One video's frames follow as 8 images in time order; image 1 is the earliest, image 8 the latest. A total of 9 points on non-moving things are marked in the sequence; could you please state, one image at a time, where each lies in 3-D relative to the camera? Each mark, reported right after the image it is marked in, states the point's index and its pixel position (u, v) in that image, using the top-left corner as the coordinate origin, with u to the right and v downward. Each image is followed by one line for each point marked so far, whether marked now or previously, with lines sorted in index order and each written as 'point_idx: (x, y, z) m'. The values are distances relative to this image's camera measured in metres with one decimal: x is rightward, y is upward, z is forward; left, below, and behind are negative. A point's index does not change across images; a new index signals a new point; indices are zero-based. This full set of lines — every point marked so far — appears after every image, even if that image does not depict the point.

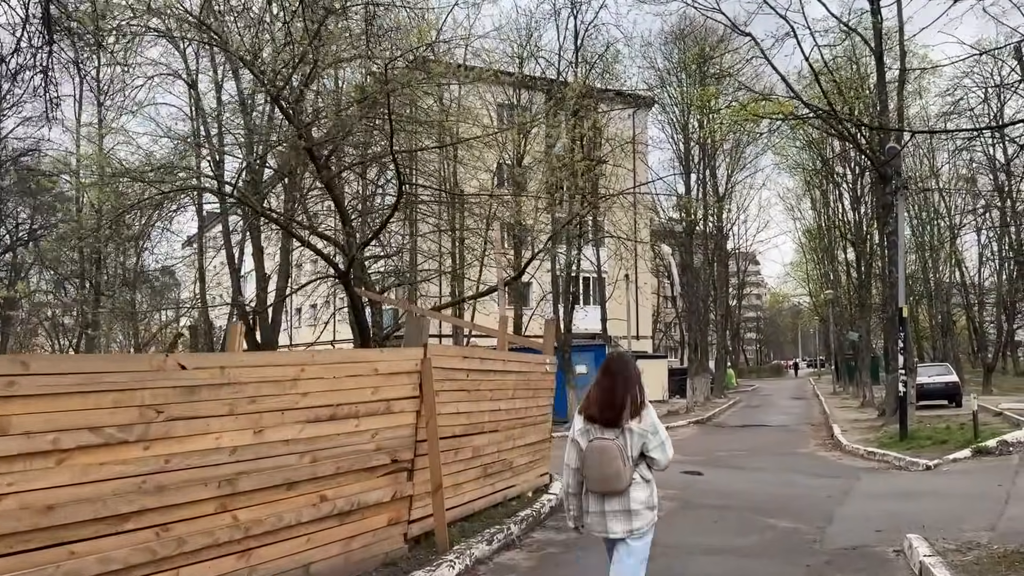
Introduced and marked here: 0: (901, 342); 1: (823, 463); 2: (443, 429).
0: (+6.1, -0.8, +13.8) m
1: (+4.5, -2.5, +12.7) m
2: (-0.5, -1.0, +6.5) m
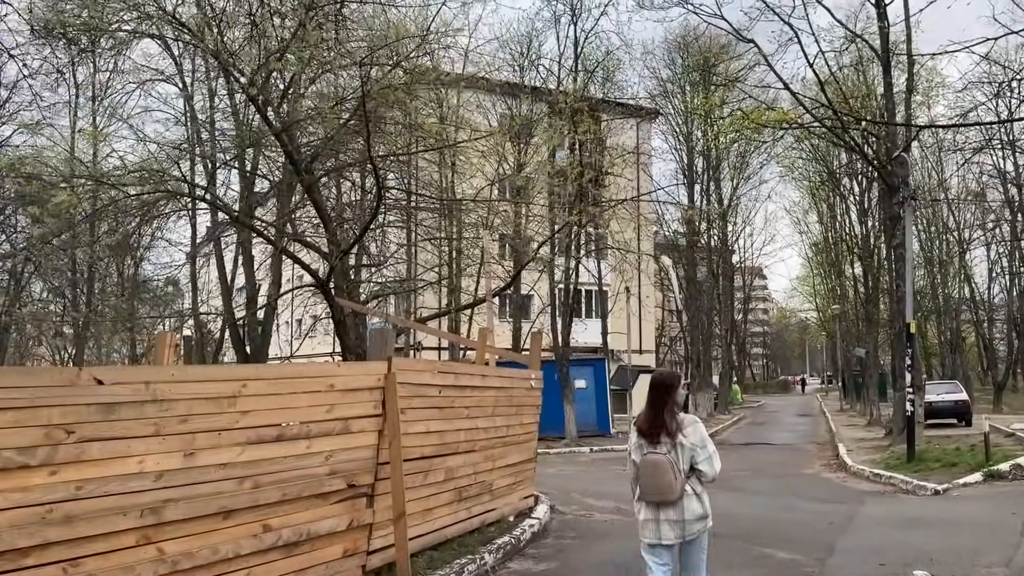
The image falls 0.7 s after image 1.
0: (+5.9, -1.0, +13.2) m
1: (+4.3, -2.7, +12.1) m
2: (-0.7, -1.1, +6.0) m
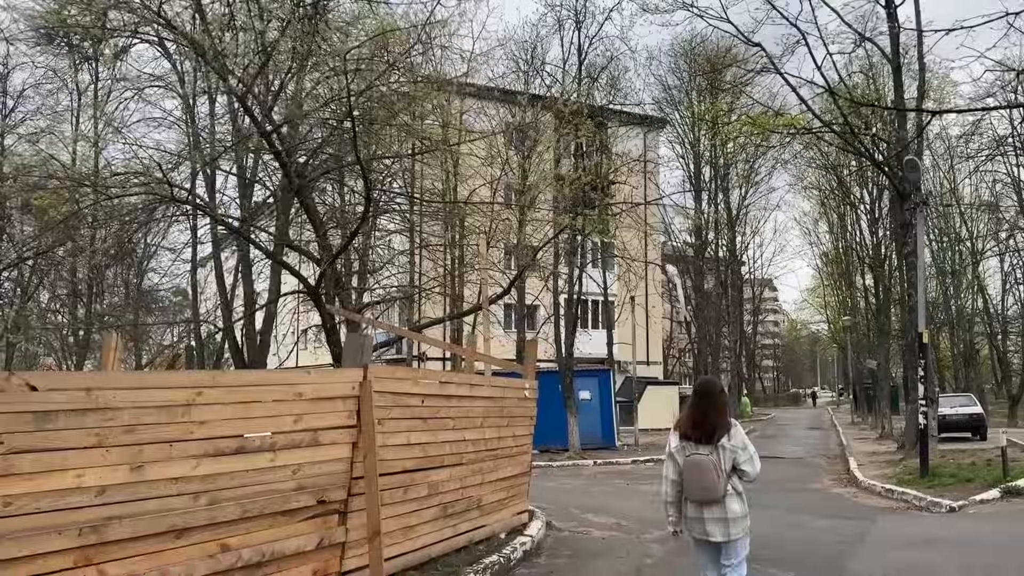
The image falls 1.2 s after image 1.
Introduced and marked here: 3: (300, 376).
0: (+5.9, -1.2, +12.8) m
1: (+4.3, -2.8, +11.7) m
2: (-0.8, -1.1, +5.6) m
3: (-1.2, -0.5, +4.8) m
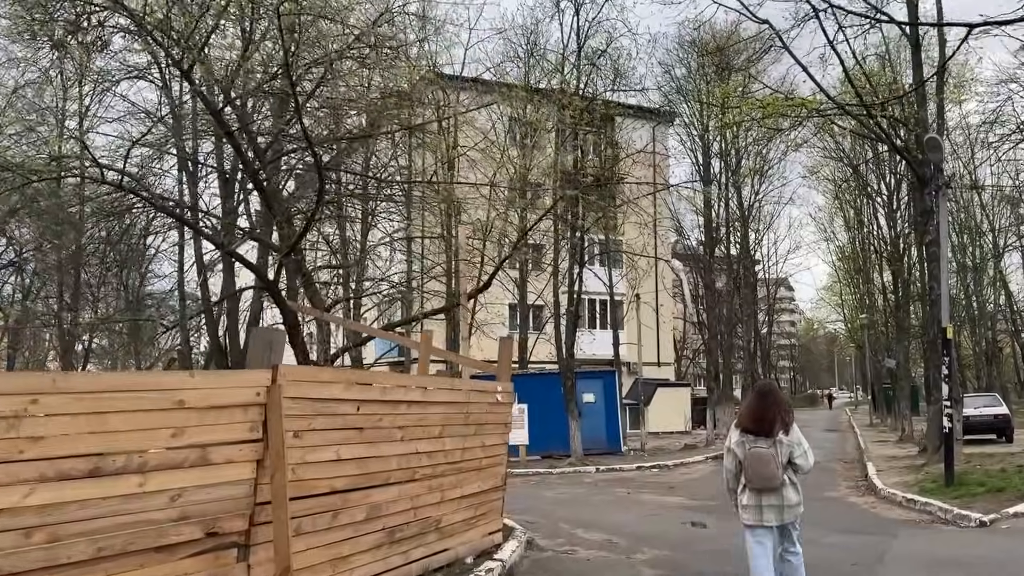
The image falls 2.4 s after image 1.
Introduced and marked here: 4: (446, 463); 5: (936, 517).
0: (+5.8, -1.1, +11.8) m
1: (+4.1, -2.7, +10.7) m
2: (-1.1, -1.0, +4.7) m
3: (-1.5, -0.4, +3.9) m
4: (-0.5, -1.2, +6.3) m
5: (+4.6, -2.5, +9.6) m
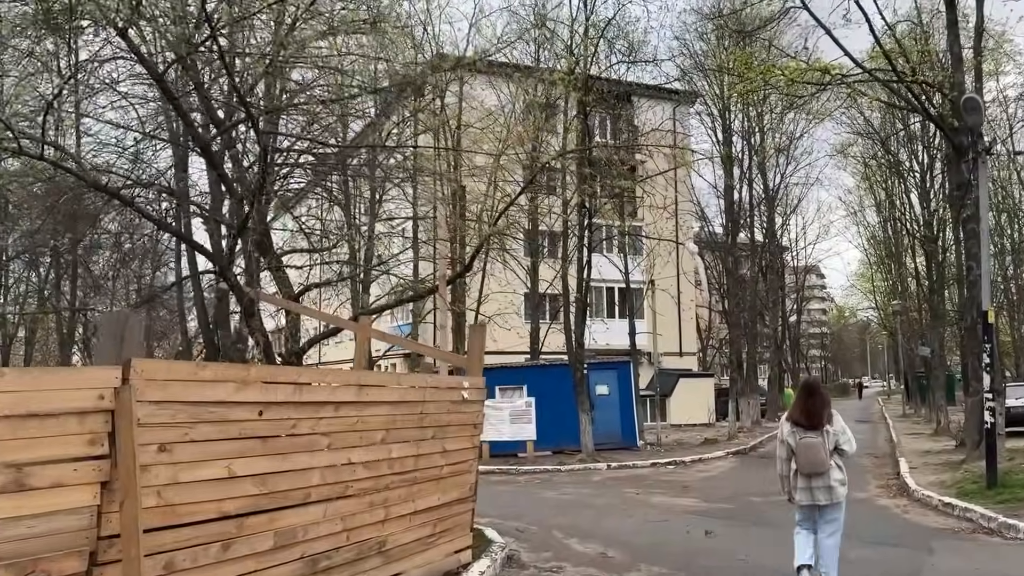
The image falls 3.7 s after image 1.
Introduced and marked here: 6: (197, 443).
0: (+5.7, -0.8, +10.6) m
1: (+4.0, -2.5, +9.6) m
2: (-1.4, -0.9, +3.7) m
3: (-1.8, -0.3, +3.0) m
4: (-0.7, -1.1, +5.3) m
5: (+4.5, -2.3, +8.5) m
6: (-1.3, -0.7, +3.8) m
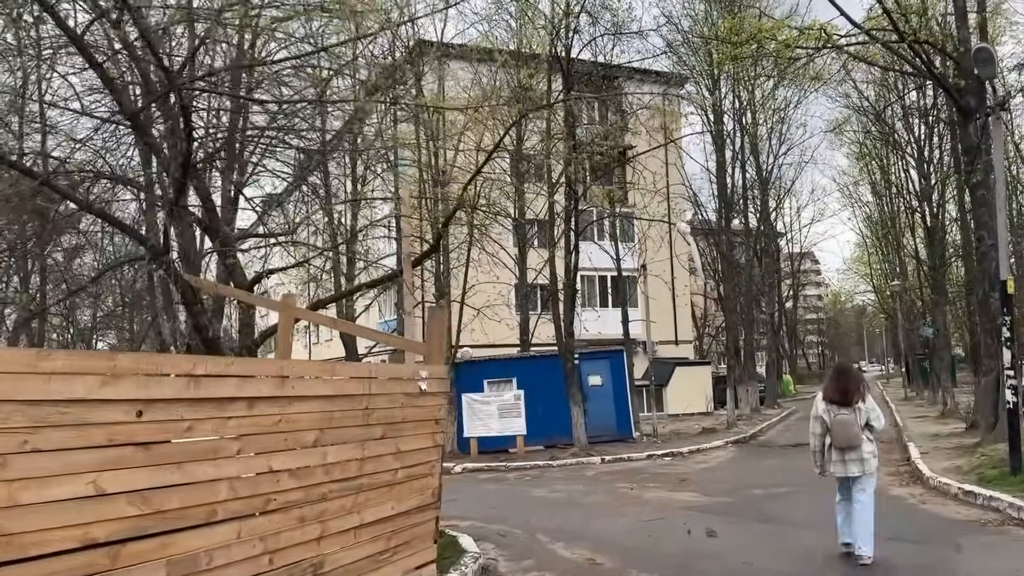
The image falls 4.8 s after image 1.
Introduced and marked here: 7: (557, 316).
0: (+5.4, -0.5, +9.8) m
1: (+3.9, -2.2, +8.8) m
2: (-1.6, -0.8, +2.9) m
3: (-2.0, -0.2, +2.1) m
4: (-0.9, -1.0, +4.5) m
5: (+4.3, -2.0, +7.7) m
6: (-1.5, -0.5, +2.9) m
7: (+1.0, -0.6, +19.3) m
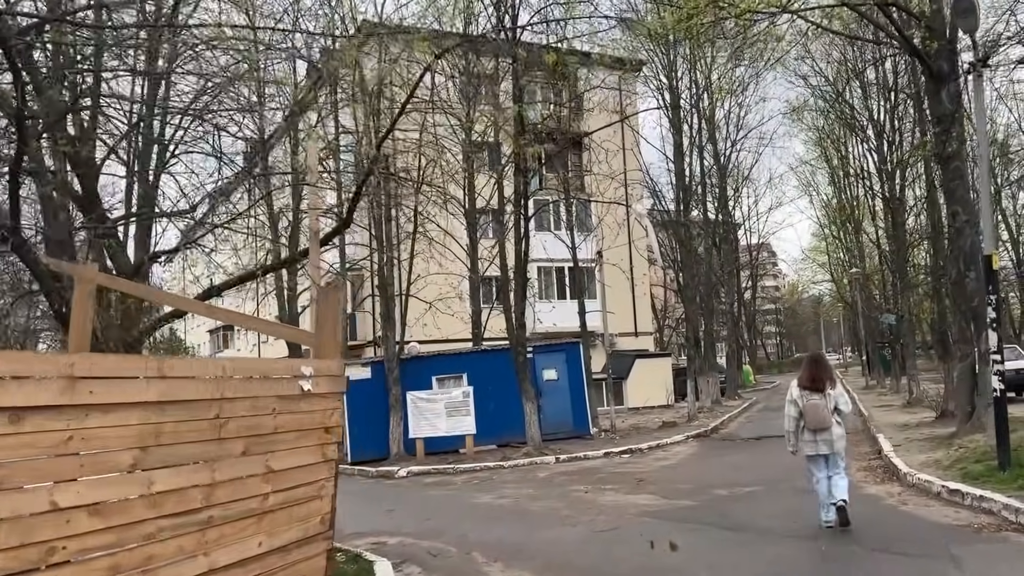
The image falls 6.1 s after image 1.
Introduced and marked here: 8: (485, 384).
0: (+4.8, -0.2, +9.0) m
1: (+3.3, -2.0, +7.9) m
2: (-1.9, -0.7, +1.8) m
3: (-2.3, -0.1, +1.0) m
4: (-1.3, -0.9, +3.4) m
5: (+3.8, -1.8, +6.8) m
6: (-1.9, -0.5, +1.8) m
7: (-0.1, -0.4, +18.3) m
8: (-0.5, -1.9, +17.3) m
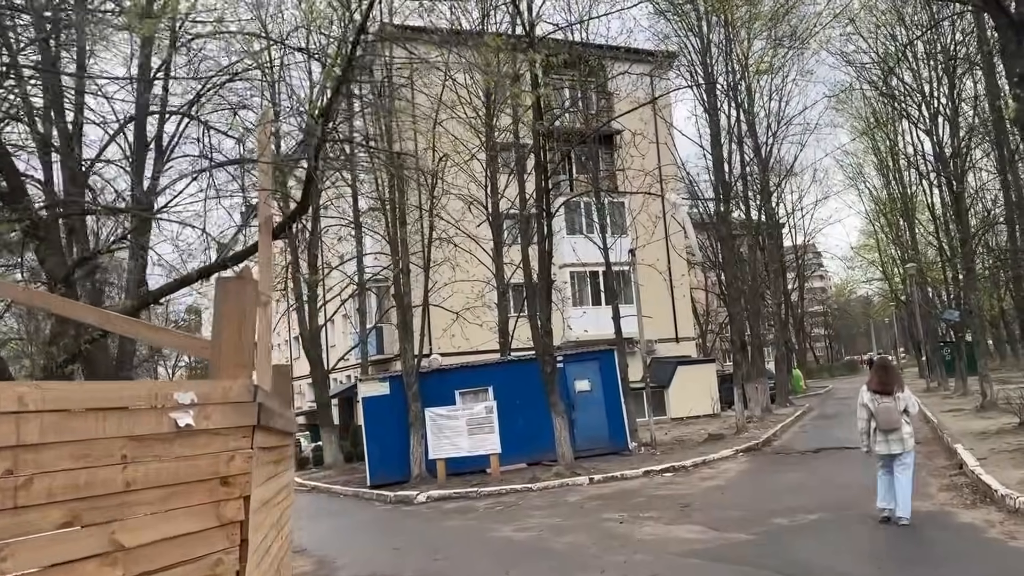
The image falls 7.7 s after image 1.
0: (+4.9, -0.1, +7.4) m
1: (+3.4, -1.9, +6.4) m
2: (-2.1, -0.7, +0.5) m
3: (-2.6, -0.1, -0.3) m
4: (-1.5, -0.8, +2.1) m
5: (+3.8, -1.6, +5.3) m
6: (-2.1, -0.4, +0.5) m
7: (+0.5, -0.5, +16.9) m
8: (0.0, -2.0, +16.0) m
